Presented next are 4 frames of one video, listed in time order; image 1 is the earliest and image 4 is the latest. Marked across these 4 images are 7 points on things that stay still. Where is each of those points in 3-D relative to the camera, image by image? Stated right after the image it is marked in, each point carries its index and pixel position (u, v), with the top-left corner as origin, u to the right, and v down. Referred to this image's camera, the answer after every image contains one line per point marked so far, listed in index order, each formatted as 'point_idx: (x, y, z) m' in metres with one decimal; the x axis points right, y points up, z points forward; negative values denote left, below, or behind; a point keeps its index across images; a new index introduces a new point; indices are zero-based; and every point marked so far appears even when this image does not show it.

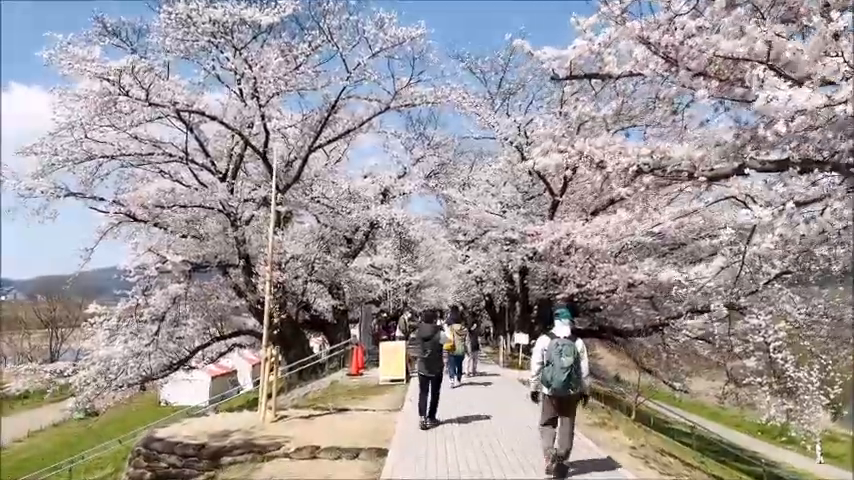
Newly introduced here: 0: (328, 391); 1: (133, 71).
0: (-1.7, -2.5, +11.5) m
1: (-5.6, +3.2, +13.3) m
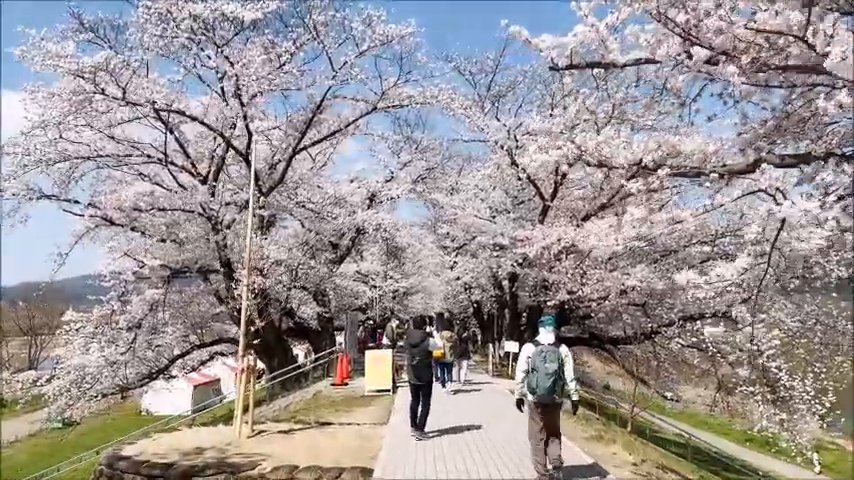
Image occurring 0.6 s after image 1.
0: (-1.8, -2.6, +11.0) m
1: (-5.8, +3.2, +12.8) m
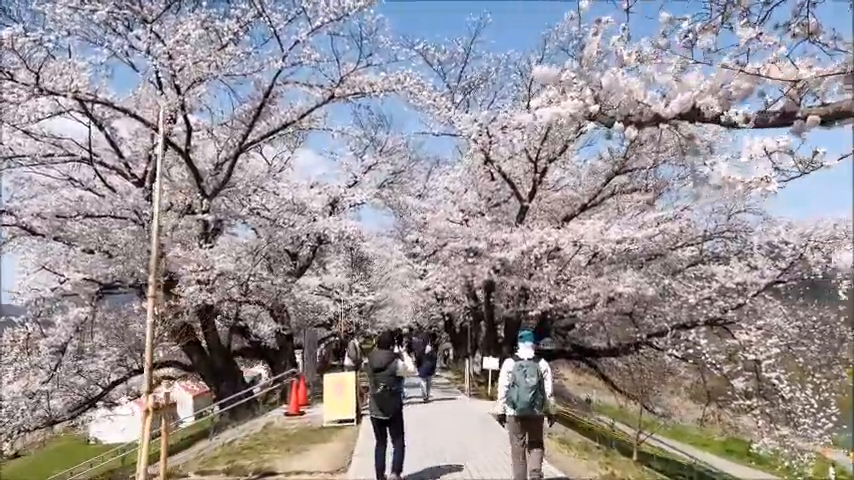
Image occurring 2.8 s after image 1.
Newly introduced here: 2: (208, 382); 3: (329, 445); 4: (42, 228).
0: (-2.2, -2.6, +9.2) m
1: (-6.4, +3.0, +11.0) m
2: (-4.4, -2.9, +14.2) m
3: (-1.2, -2.5, +8.5) m
4: (-6.9, +0.2, +12.6) m
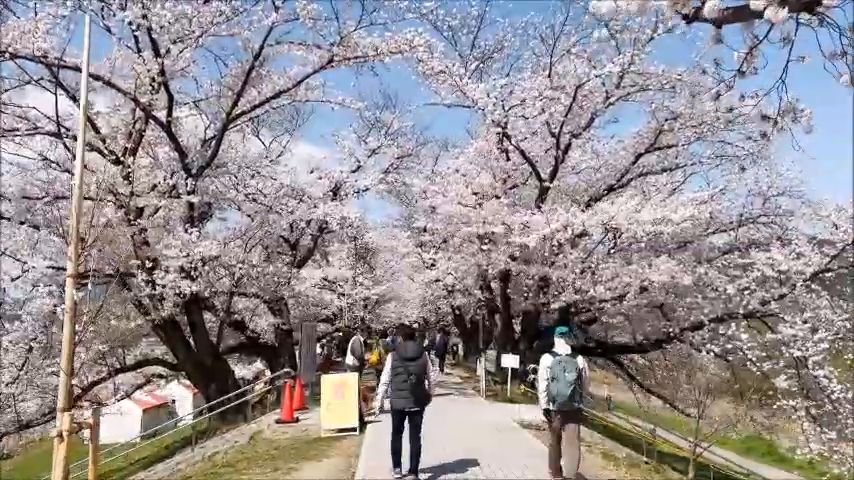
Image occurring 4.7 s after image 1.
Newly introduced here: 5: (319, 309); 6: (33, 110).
0: (-2.1, -2.4, +7.9) m
1: (-6.3, +3.2, +9.6) m
2: (-4.2, -2.6, +12.8) m
3: (-1.0, -2.3, +7.1) m
4: (-6.8, +0.5, +11.2) m
5: (-3.0, -1.9, +19.0) m
6: (-6.5, +2.1, +11.5) m
